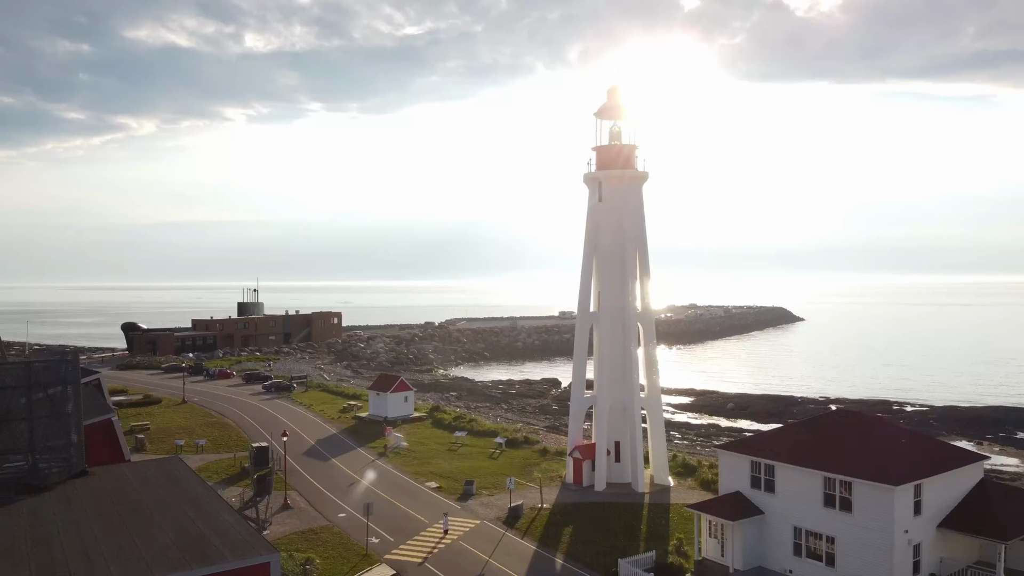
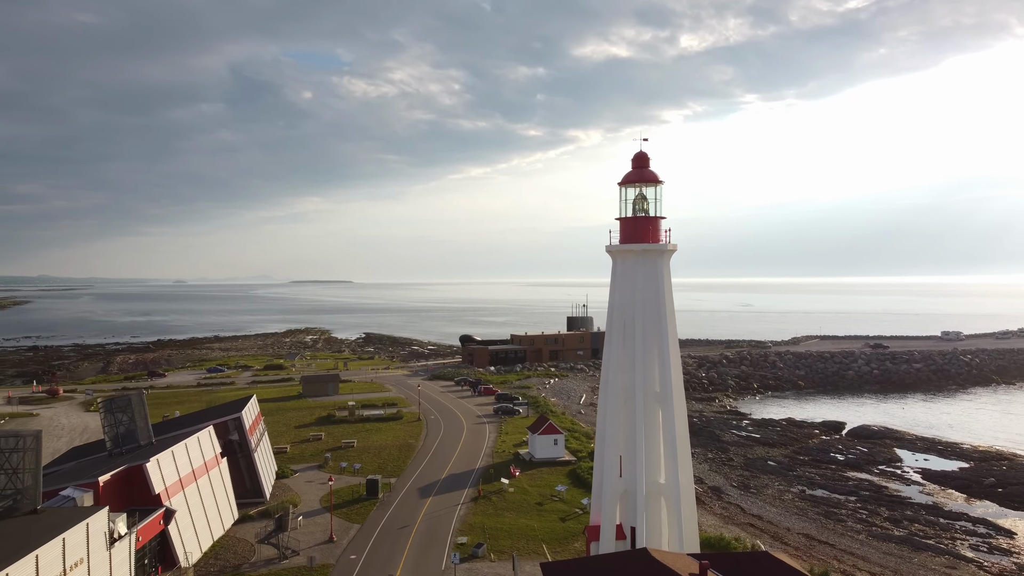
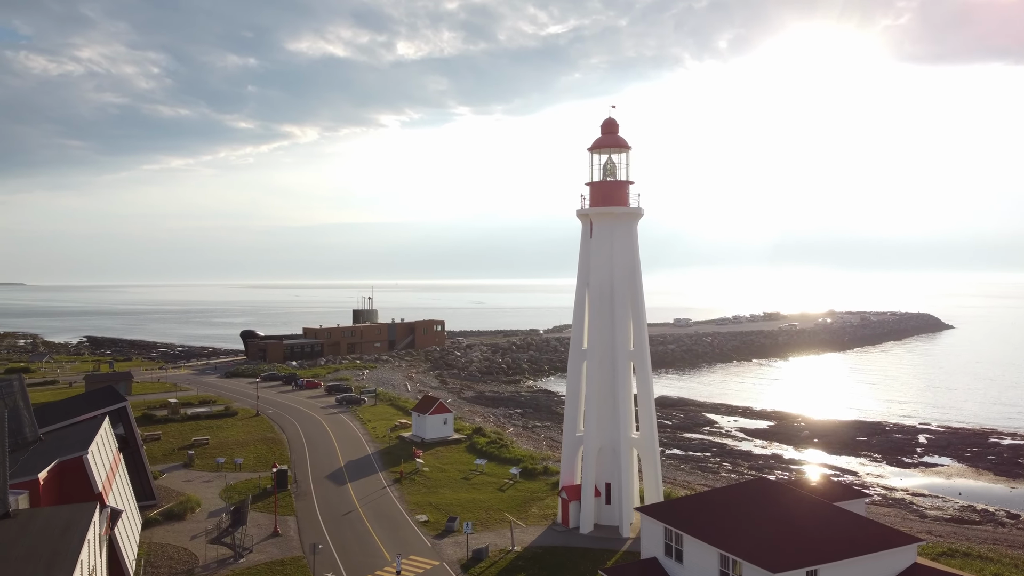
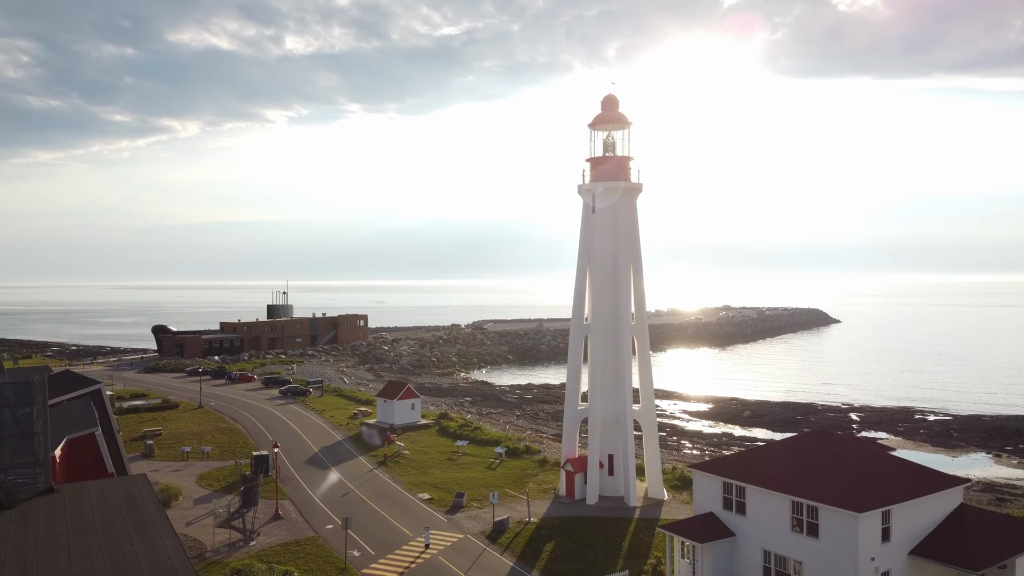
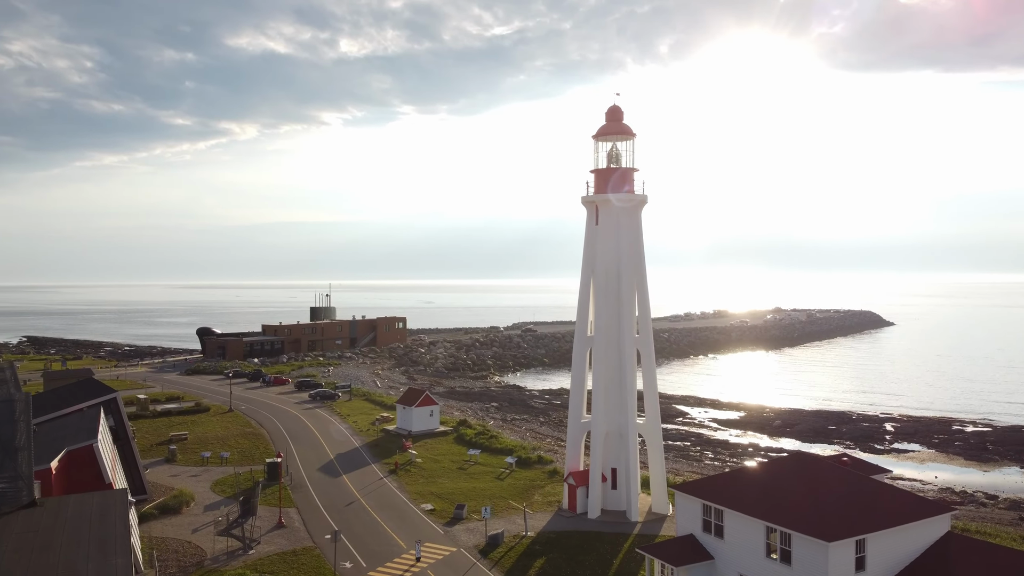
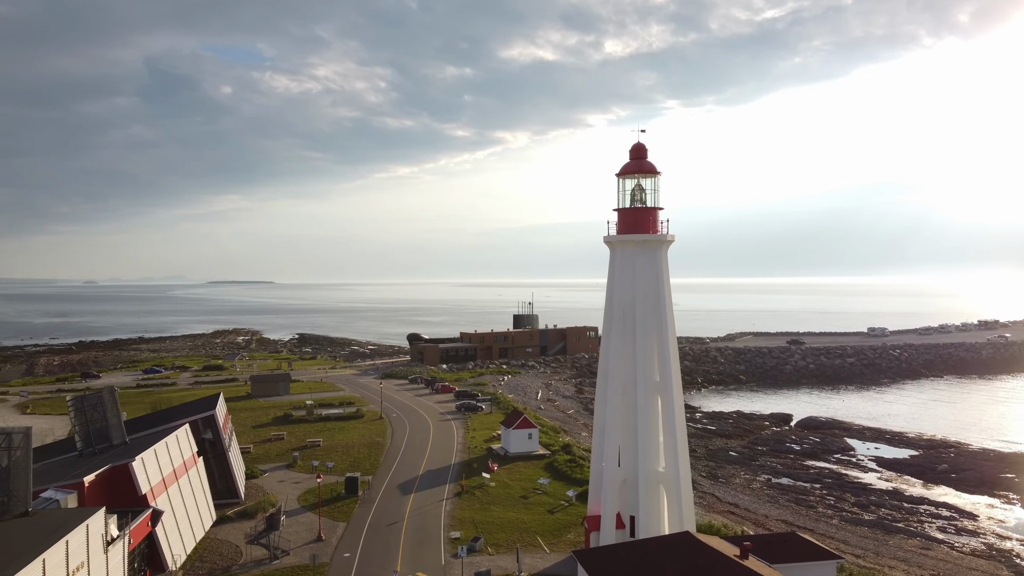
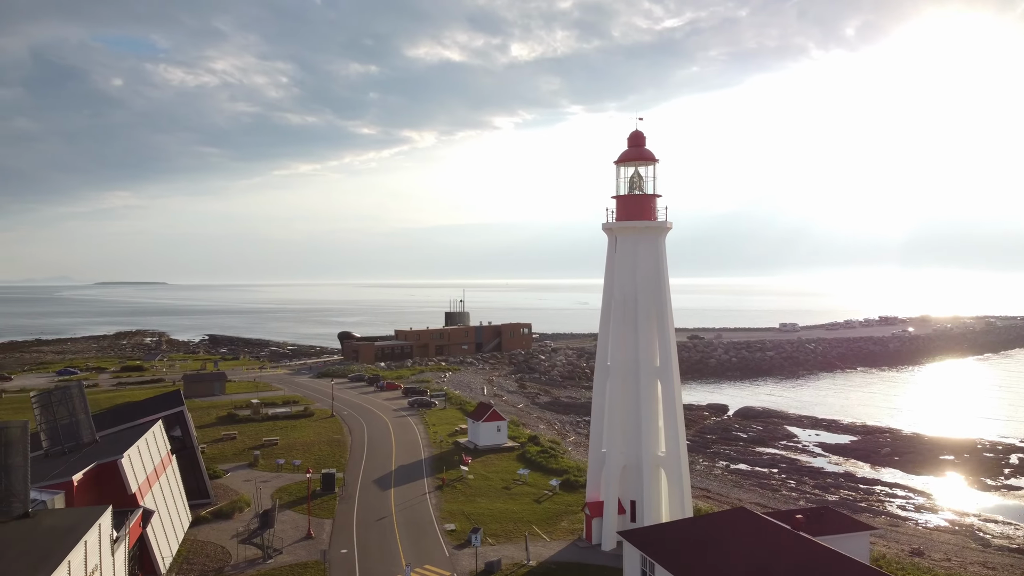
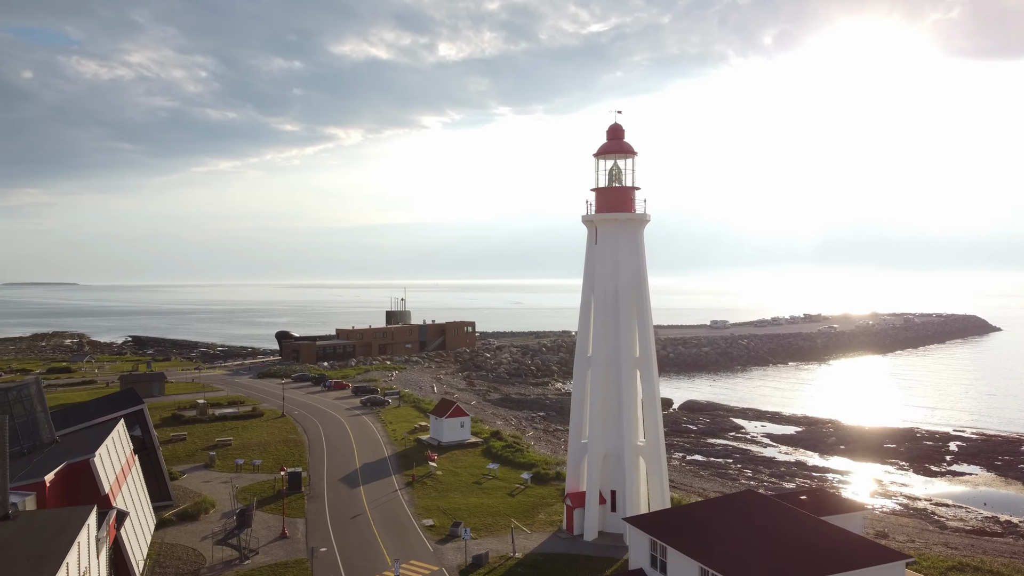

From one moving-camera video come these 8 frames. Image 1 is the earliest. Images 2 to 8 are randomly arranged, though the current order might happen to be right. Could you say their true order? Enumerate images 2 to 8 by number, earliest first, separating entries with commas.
4, 5, 3, 8, 7, 6, 2
